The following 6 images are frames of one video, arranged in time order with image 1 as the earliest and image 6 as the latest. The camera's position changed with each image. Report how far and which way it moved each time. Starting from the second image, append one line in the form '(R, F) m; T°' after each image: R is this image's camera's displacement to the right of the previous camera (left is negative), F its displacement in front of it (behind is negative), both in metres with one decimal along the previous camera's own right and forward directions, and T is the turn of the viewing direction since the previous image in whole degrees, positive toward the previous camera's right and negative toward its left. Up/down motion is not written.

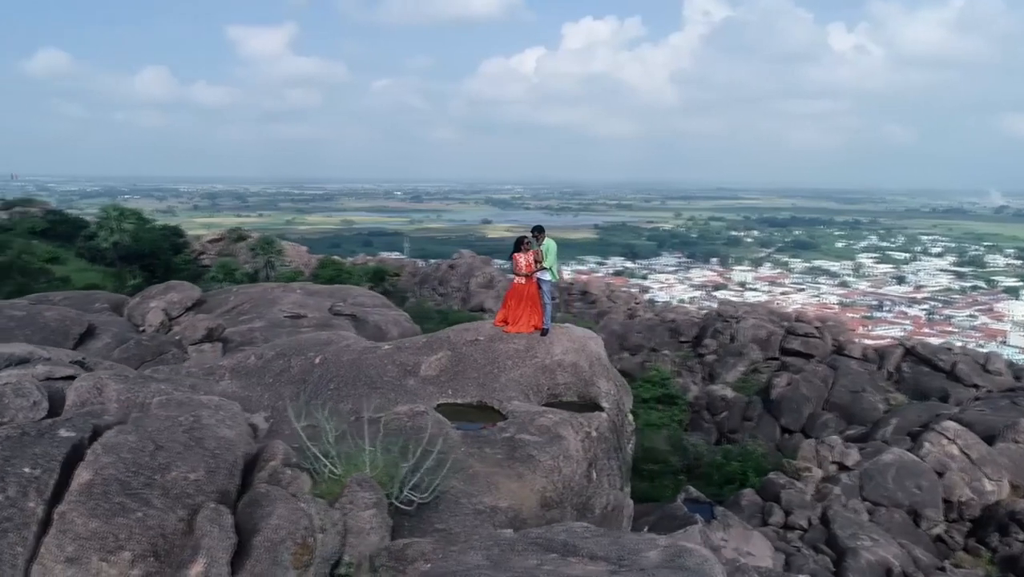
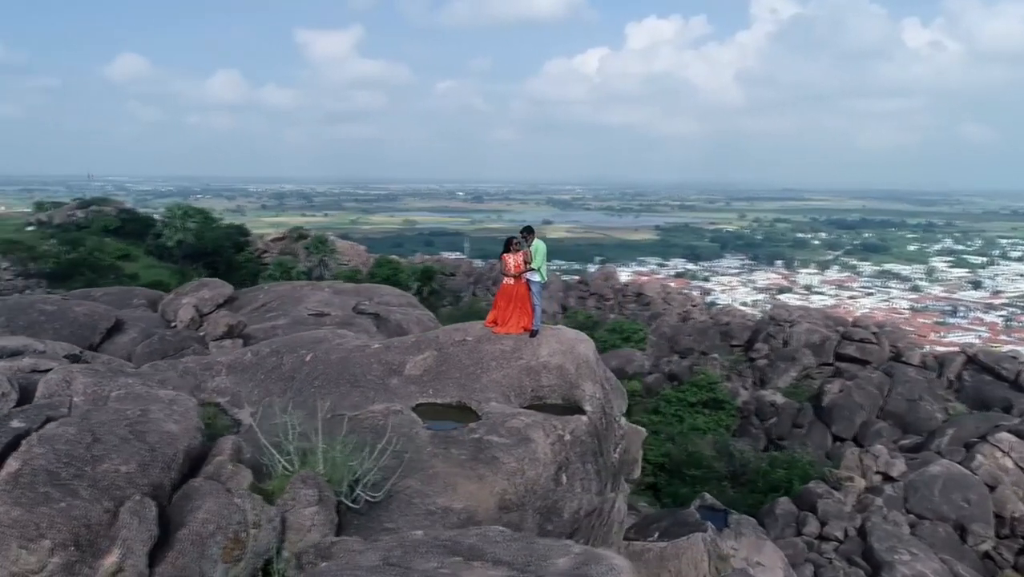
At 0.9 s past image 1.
(+0.8, +0.1) m; -4°
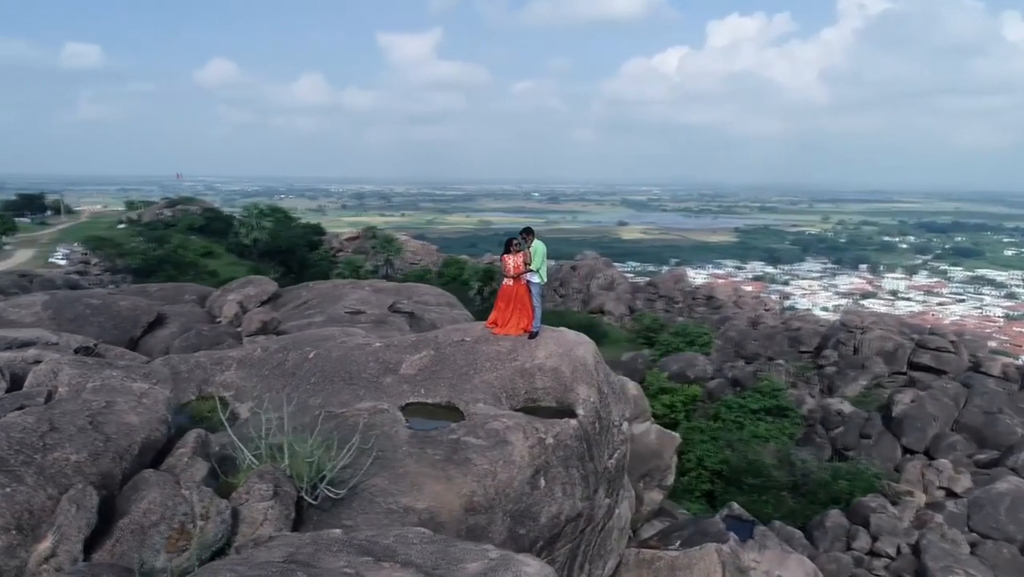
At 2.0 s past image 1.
(+0.8, +0.1) m; -5°
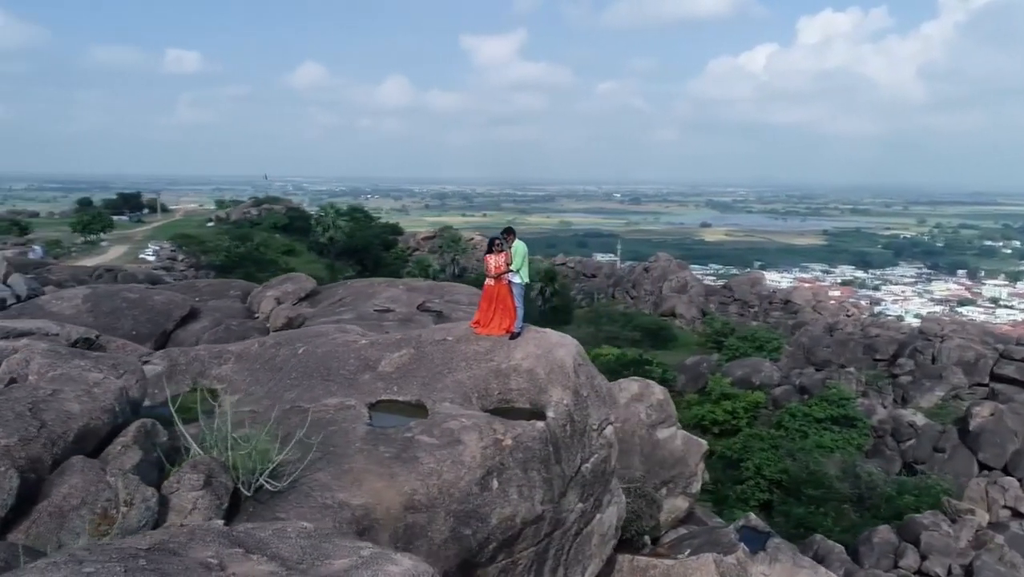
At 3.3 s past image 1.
(+1.1, +0.1) m; -6°
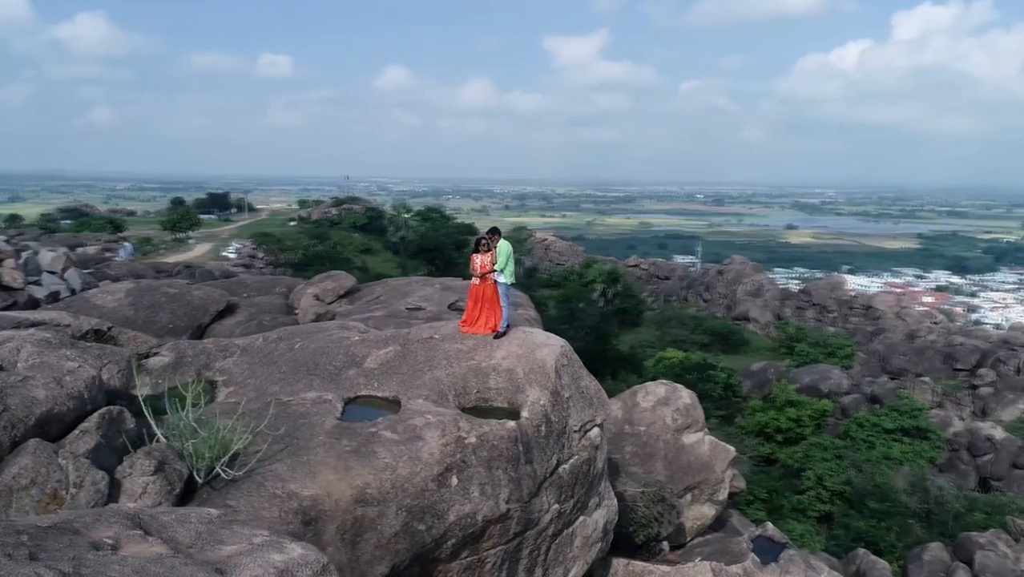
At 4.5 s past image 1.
(+1.0, 0.0) m; -6°
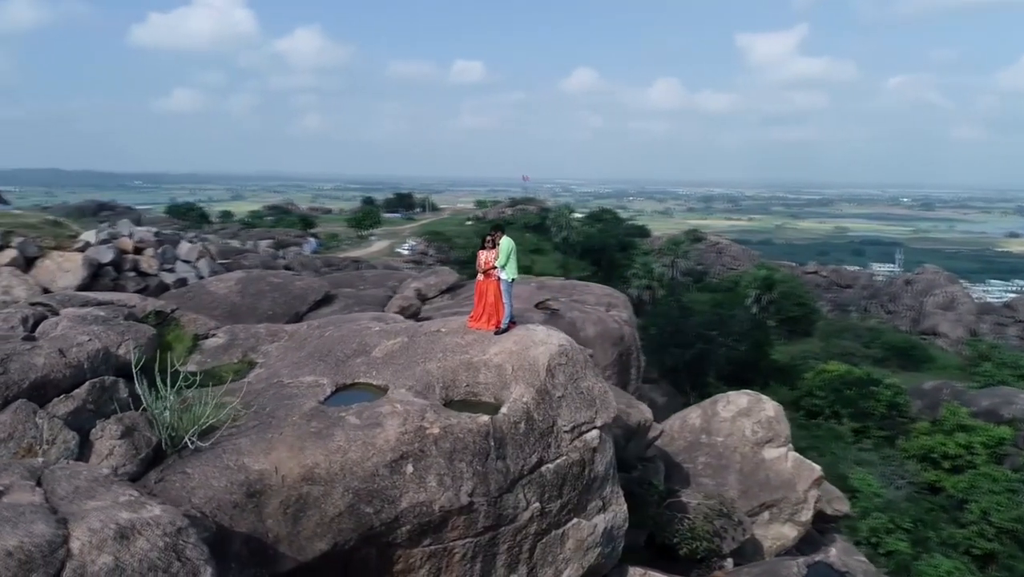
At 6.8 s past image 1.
(+1.9, +0.2) m; -13°
